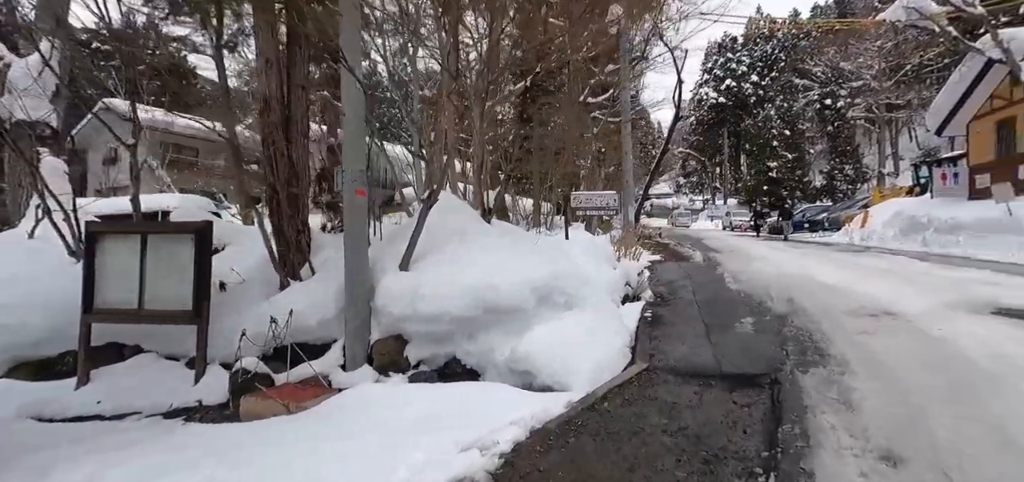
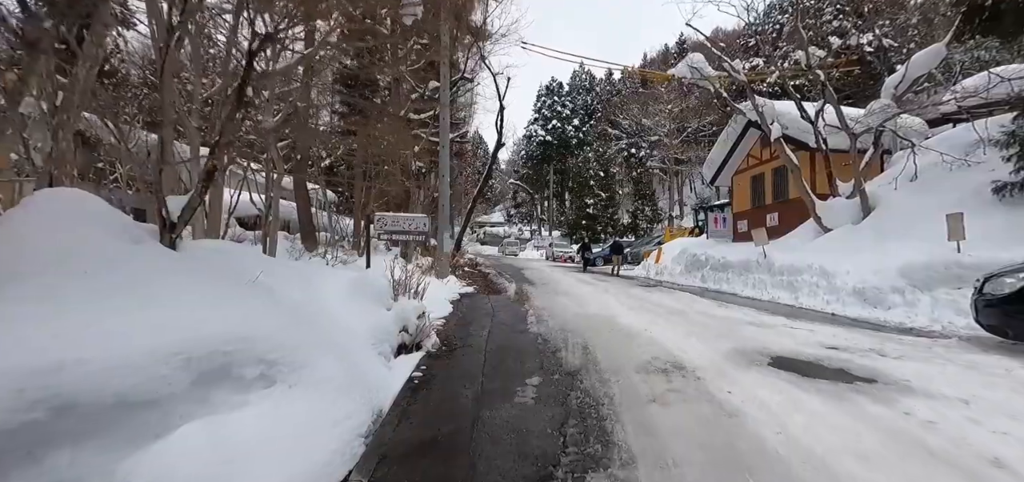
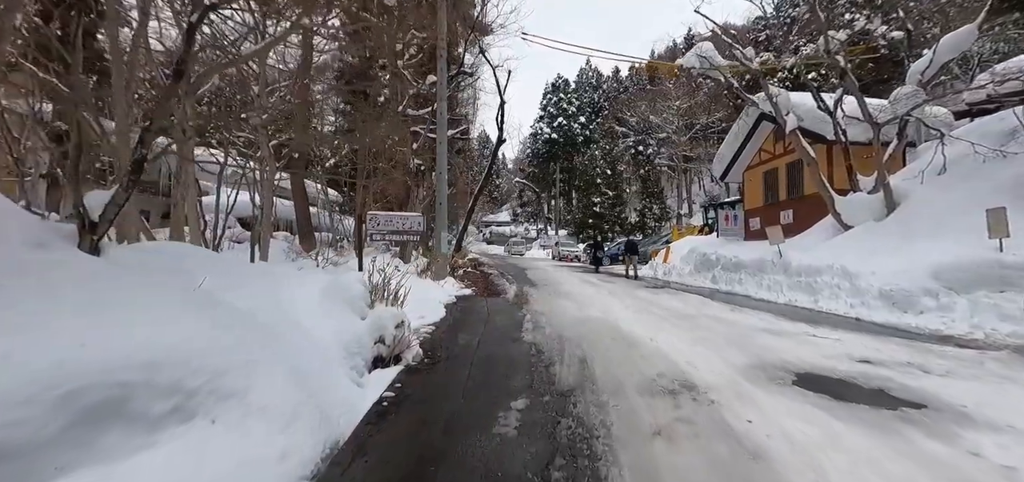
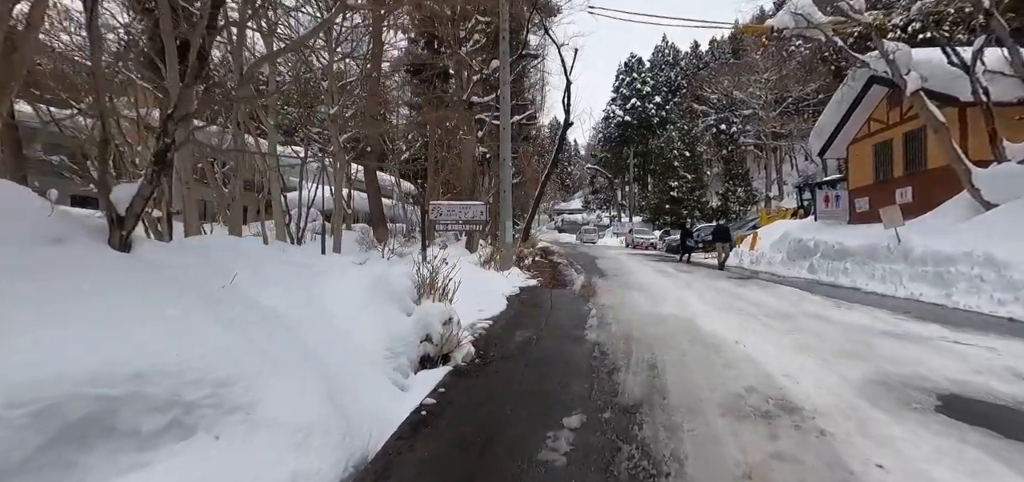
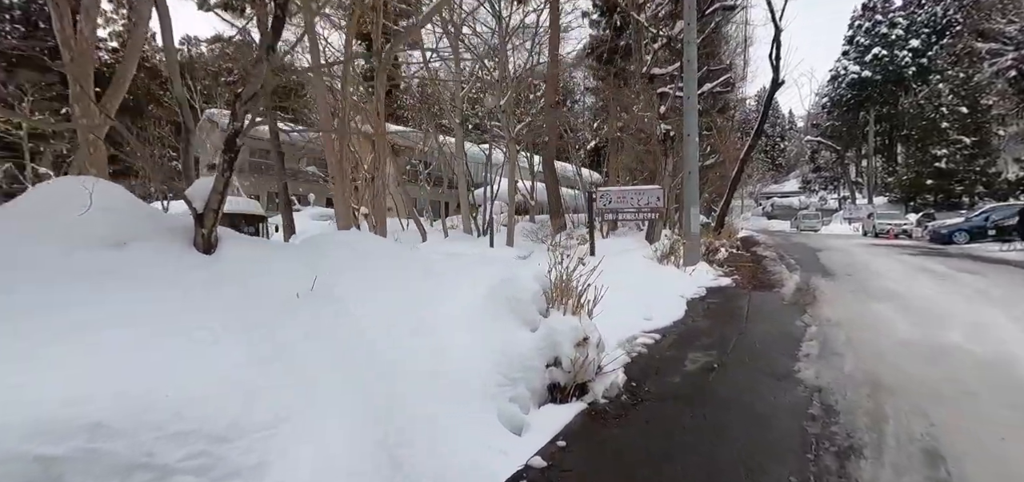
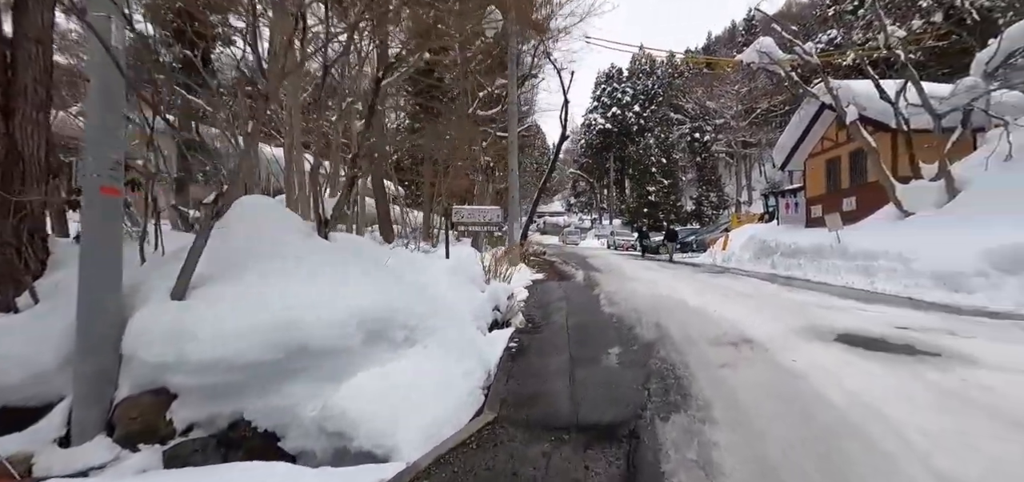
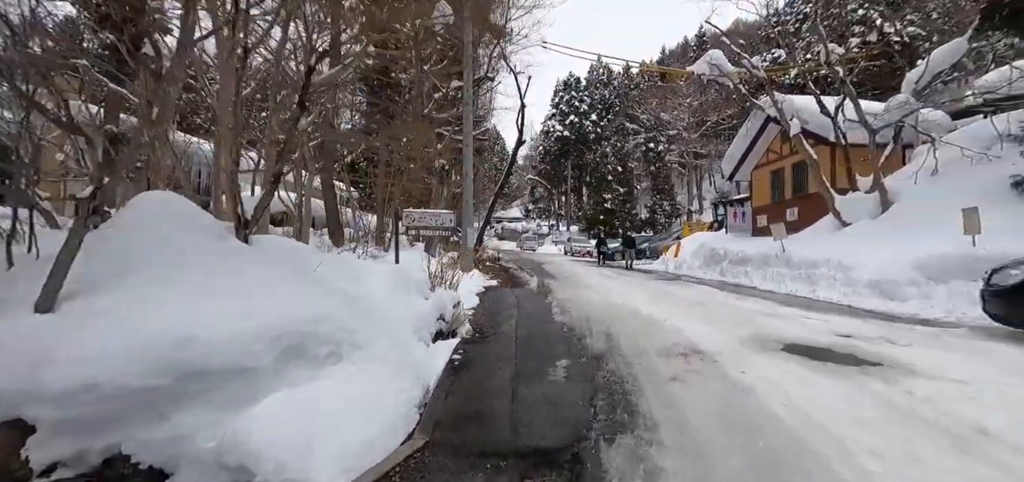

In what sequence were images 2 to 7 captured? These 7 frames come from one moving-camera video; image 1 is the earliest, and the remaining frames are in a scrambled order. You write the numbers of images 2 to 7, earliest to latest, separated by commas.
6, 7, 2, 3, 4, 5
